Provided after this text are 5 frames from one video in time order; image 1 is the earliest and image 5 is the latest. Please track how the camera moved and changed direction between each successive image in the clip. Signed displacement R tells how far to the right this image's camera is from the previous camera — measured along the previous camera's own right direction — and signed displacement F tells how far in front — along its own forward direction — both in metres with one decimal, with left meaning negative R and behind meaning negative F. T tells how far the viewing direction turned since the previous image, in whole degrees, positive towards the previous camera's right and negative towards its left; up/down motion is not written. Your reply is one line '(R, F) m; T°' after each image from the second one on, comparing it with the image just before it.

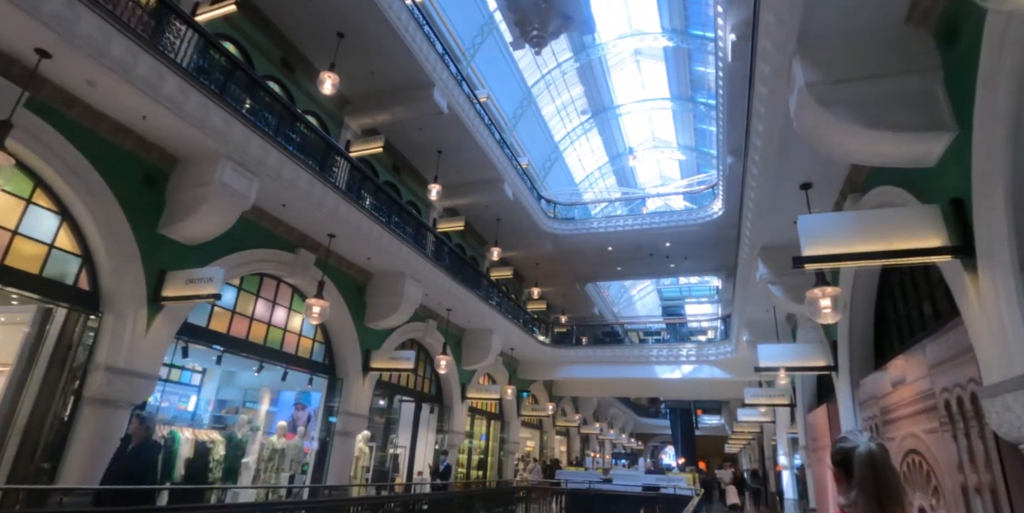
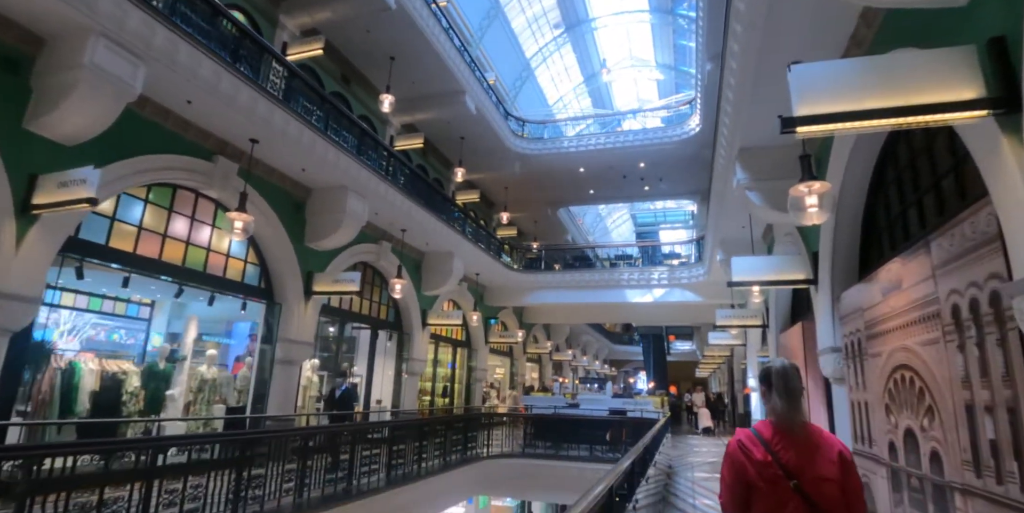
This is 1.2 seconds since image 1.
(+0.4, +0.8) m; +2°
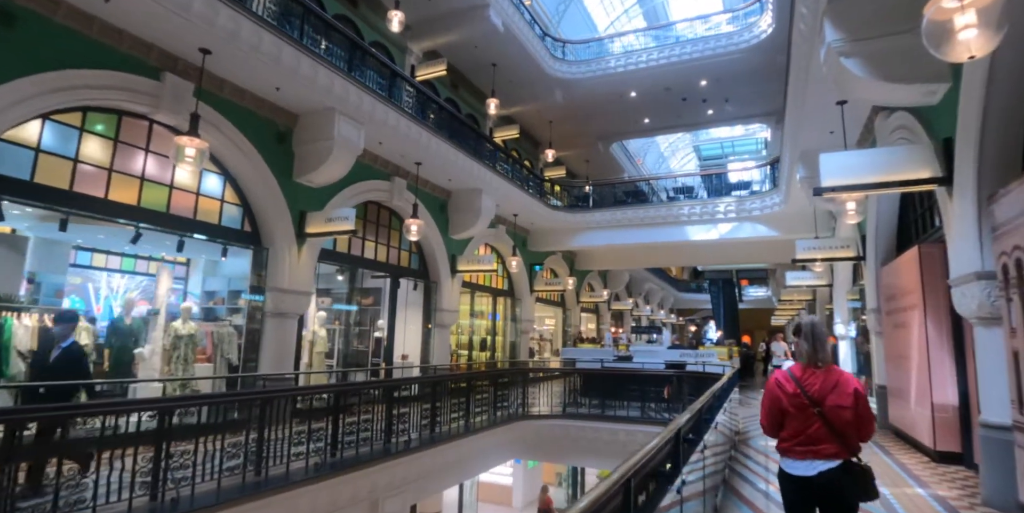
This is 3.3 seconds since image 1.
(+0.6, +1.5) m; -7°
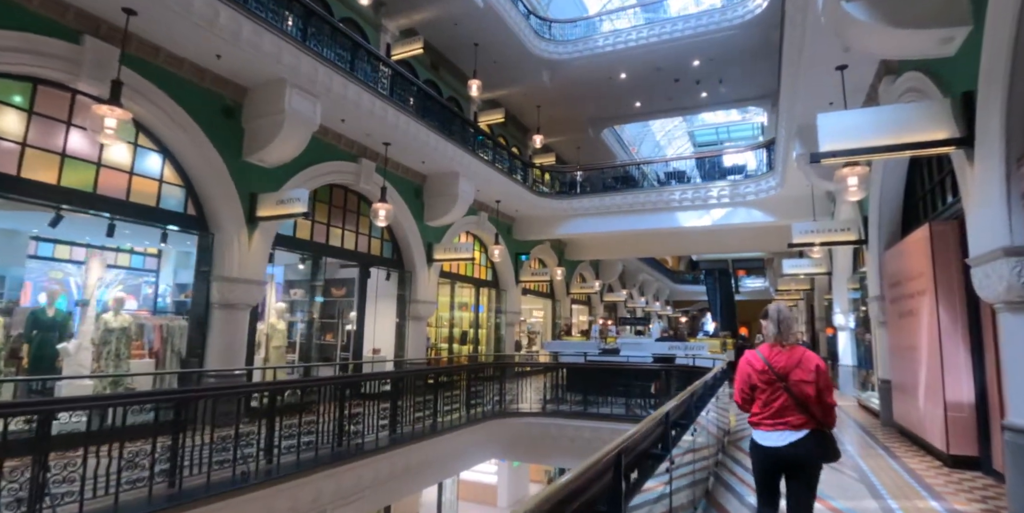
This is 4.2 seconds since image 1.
(+0.4, +0.6) m; 0°
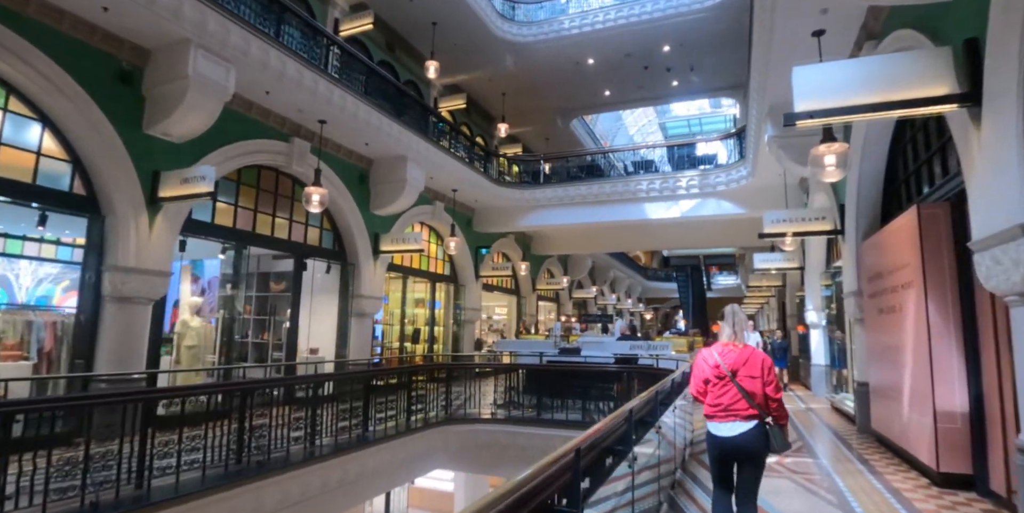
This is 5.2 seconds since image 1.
(+0.4, +0.7) m; +2°
